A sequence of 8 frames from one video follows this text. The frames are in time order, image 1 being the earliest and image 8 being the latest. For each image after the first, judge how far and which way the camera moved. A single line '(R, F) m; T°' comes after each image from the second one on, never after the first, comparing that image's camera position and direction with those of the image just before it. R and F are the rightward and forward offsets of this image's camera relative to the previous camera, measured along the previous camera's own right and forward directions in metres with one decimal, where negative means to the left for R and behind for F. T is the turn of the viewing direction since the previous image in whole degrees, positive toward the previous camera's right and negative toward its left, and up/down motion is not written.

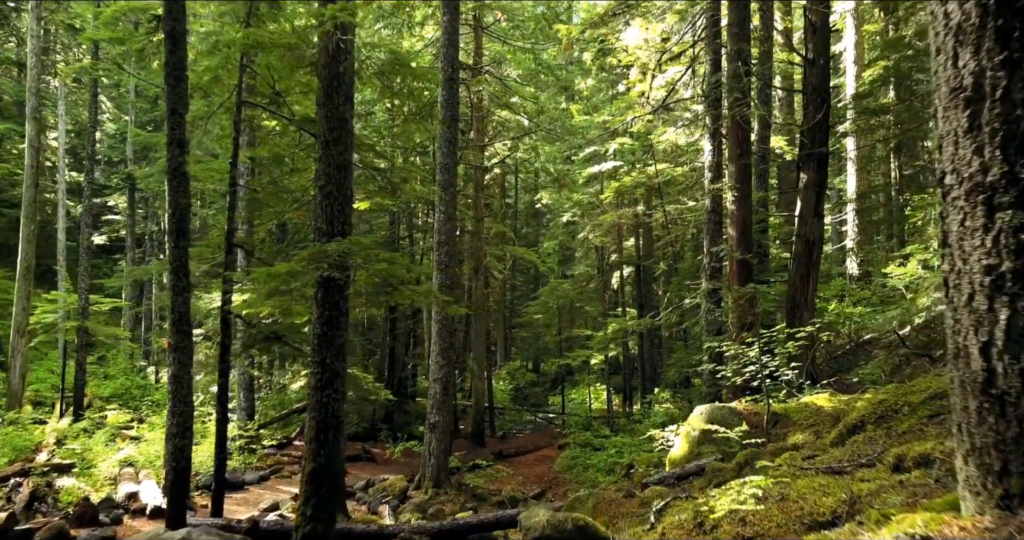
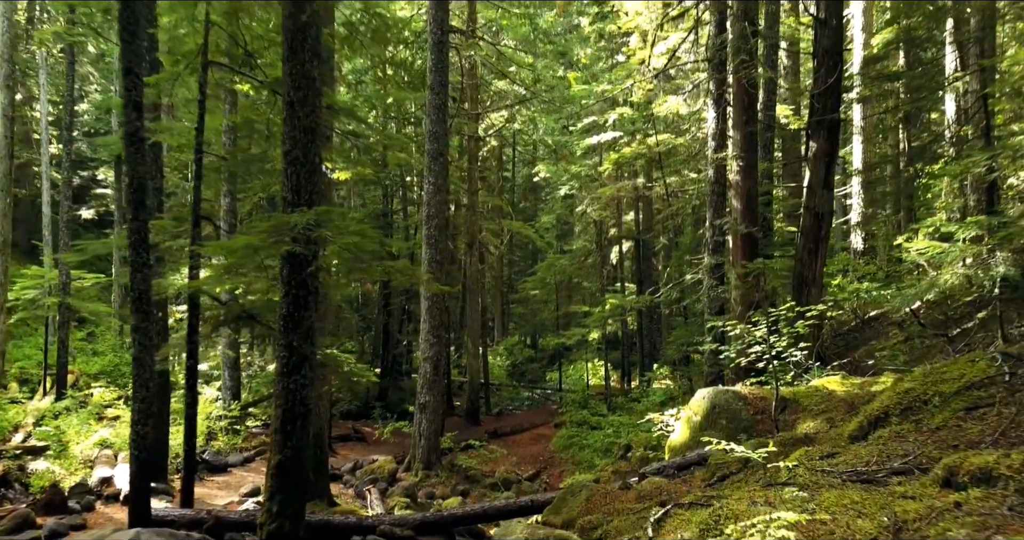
(+0.1, +0.5) m; 0°
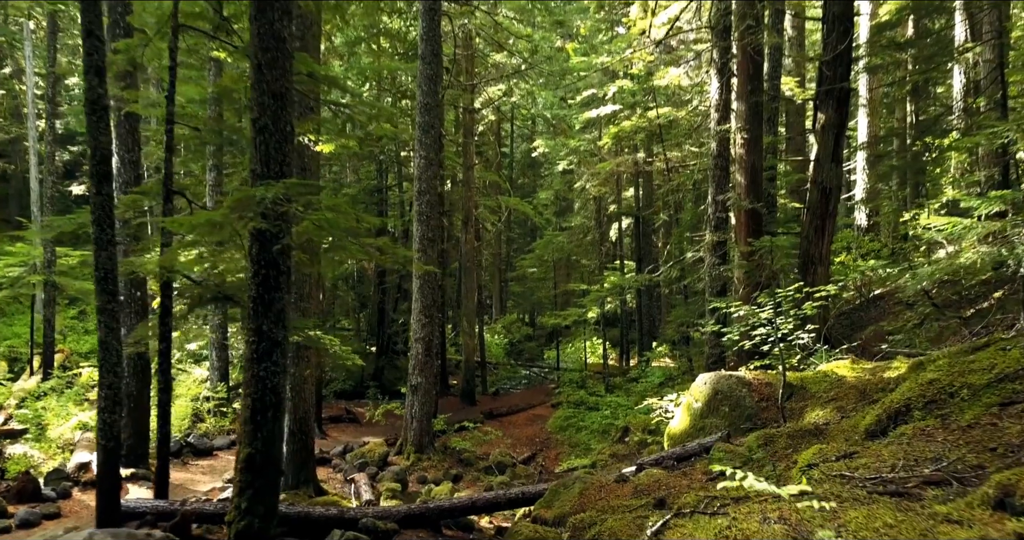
(+0.1, +0.4) m; 0°
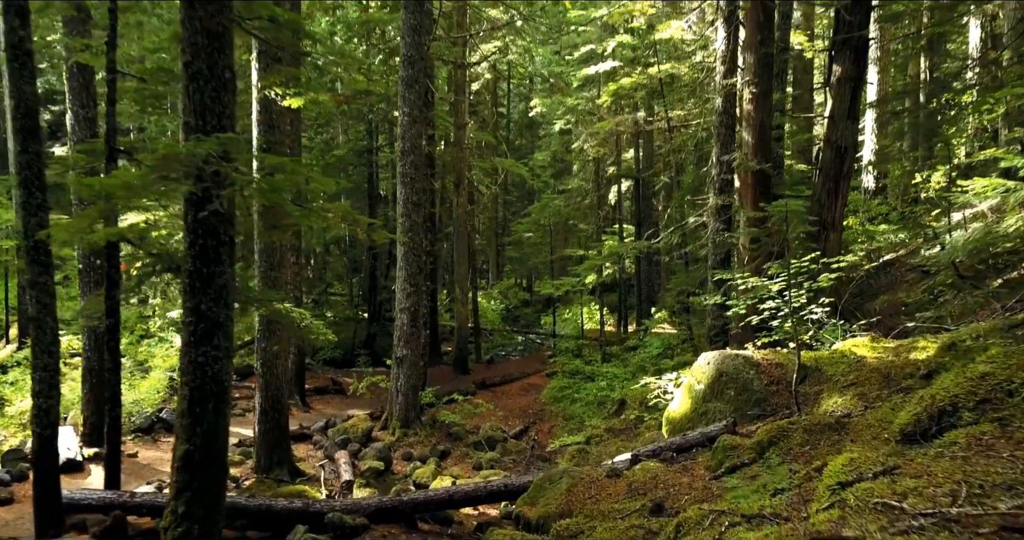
(+0.1, +0.7) m; 0°
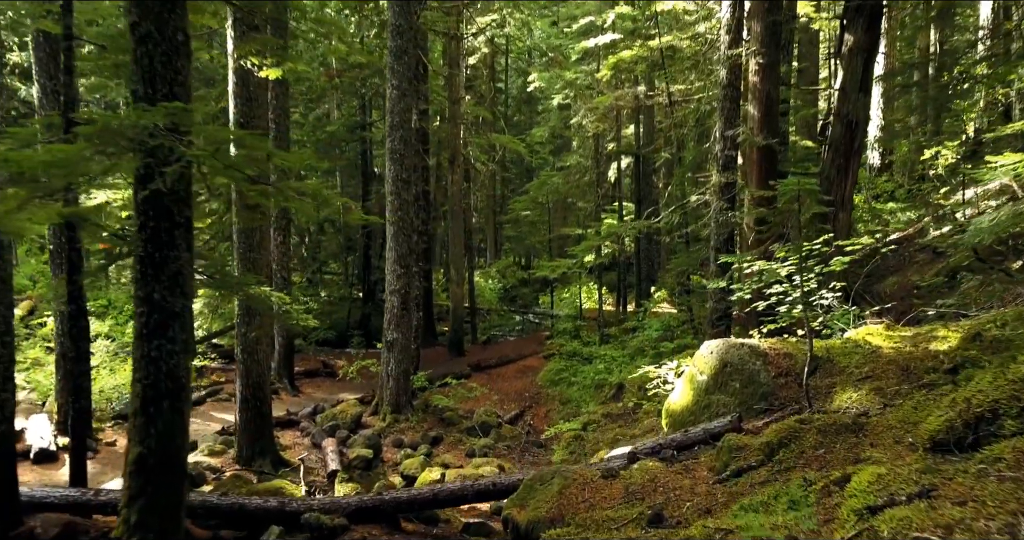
(+0.1, +0.4) m; 0°
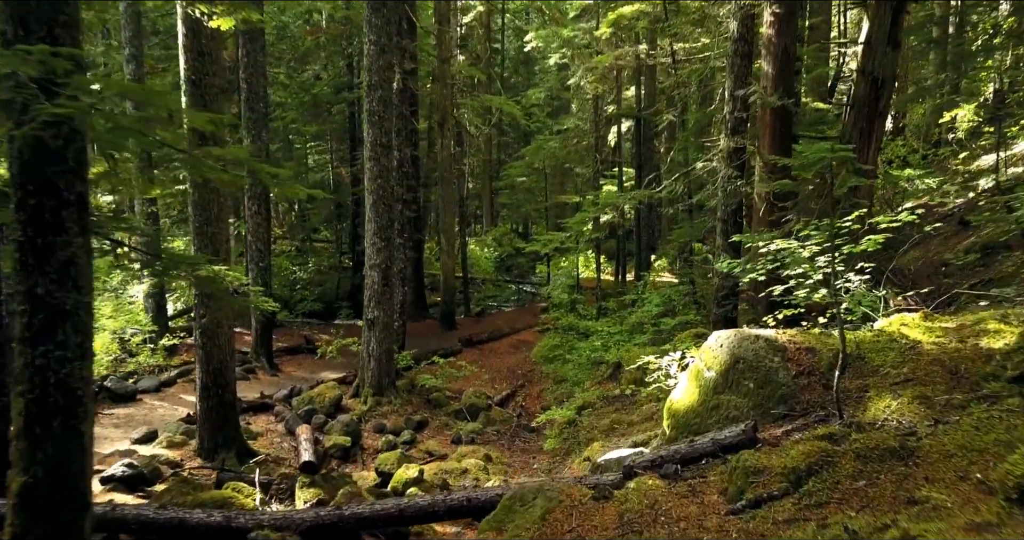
(+0.1, +0.7) m; 0°
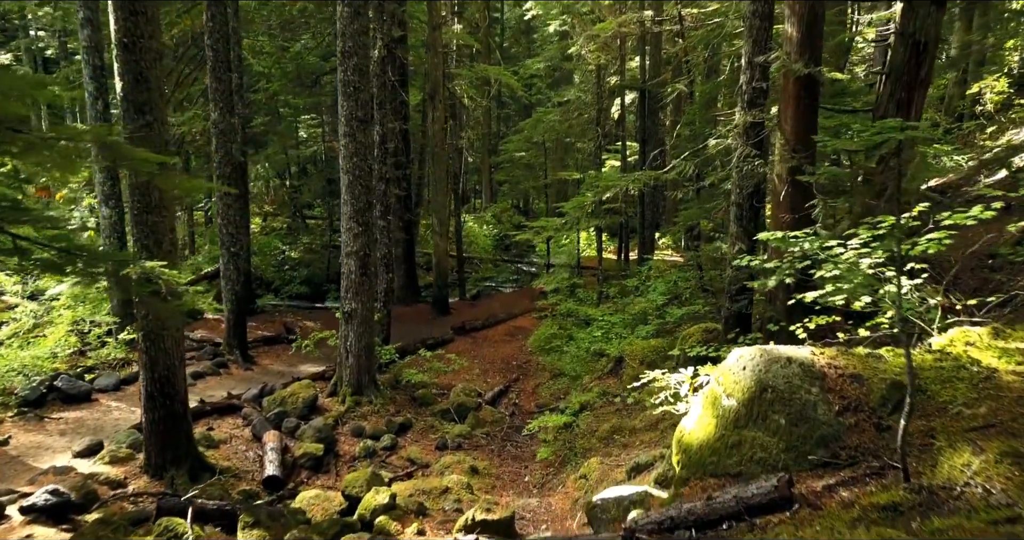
(+0.1, +0.9) m; 0°
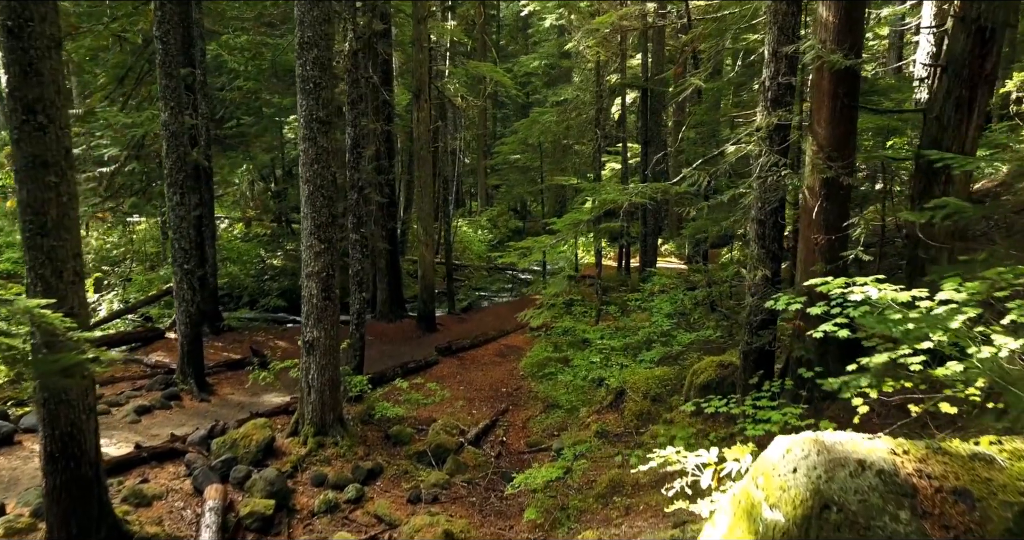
(+0.2, +1.1) m; 0°
